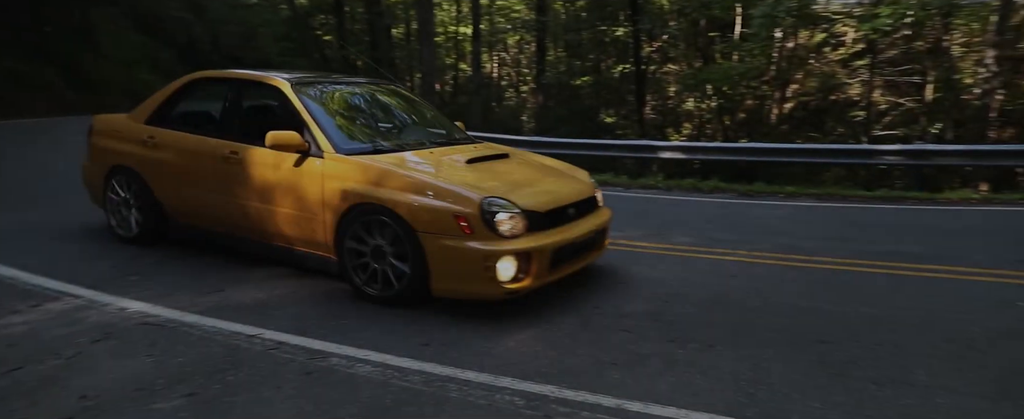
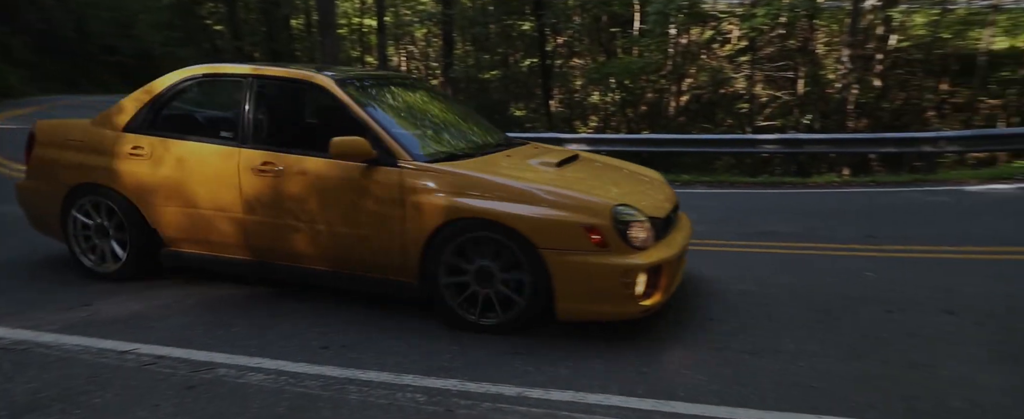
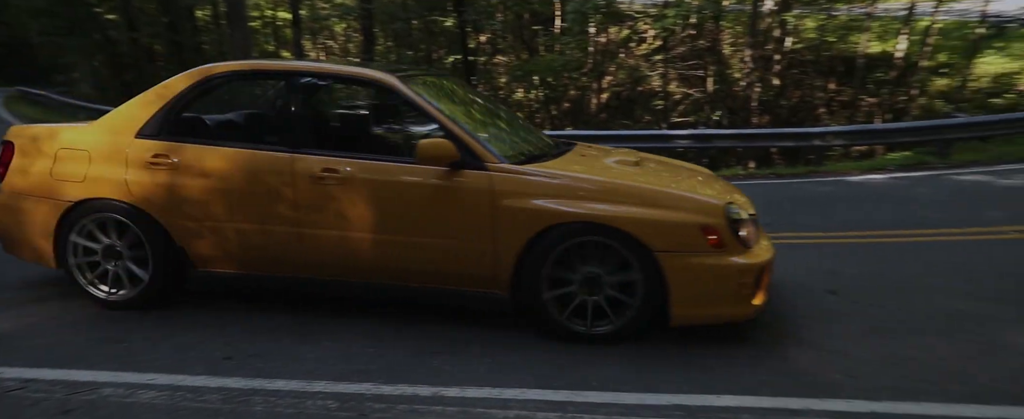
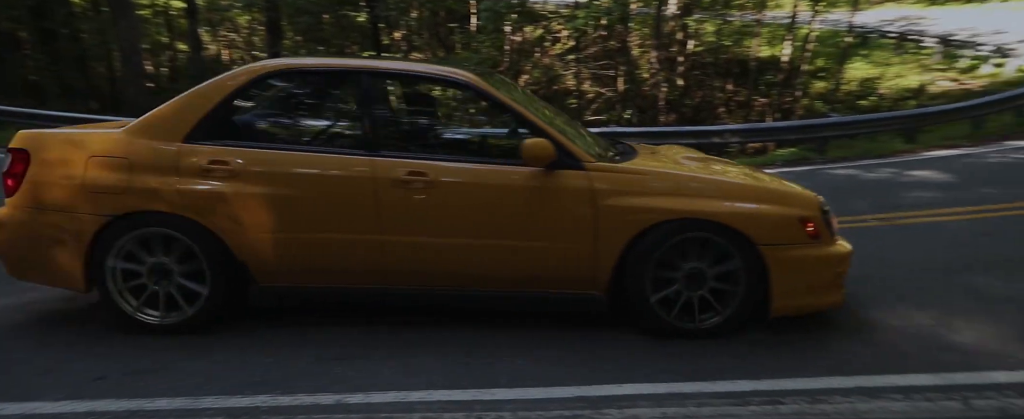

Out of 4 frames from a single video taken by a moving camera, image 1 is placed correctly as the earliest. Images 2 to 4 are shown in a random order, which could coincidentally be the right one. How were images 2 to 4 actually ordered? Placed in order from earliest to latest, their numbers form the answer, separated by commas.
2, 3, 4
